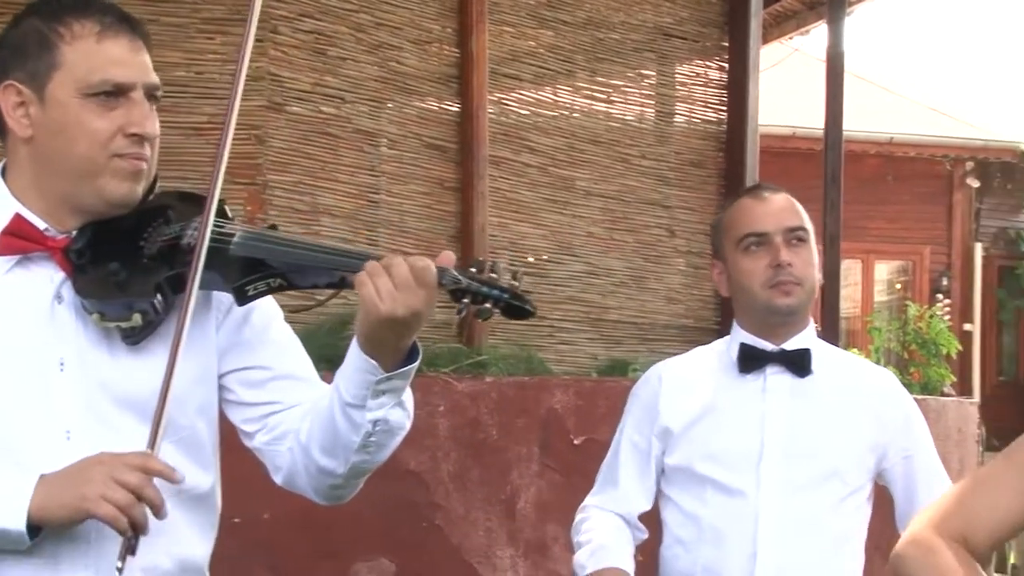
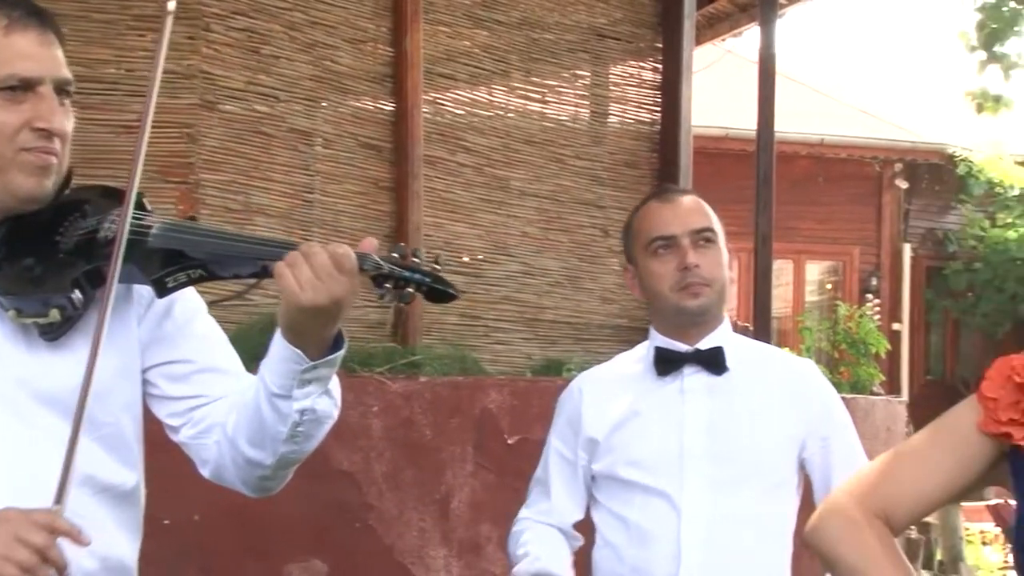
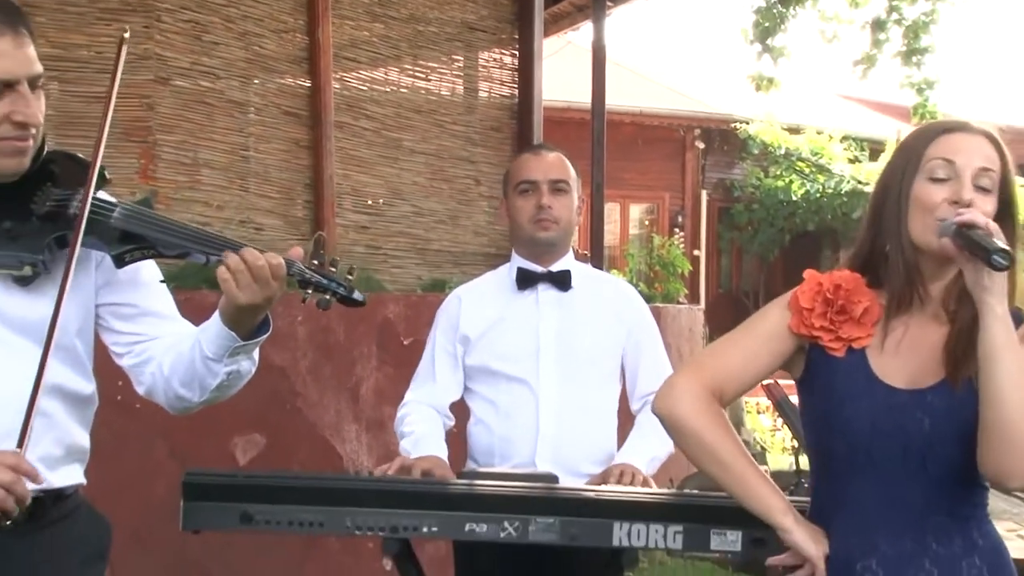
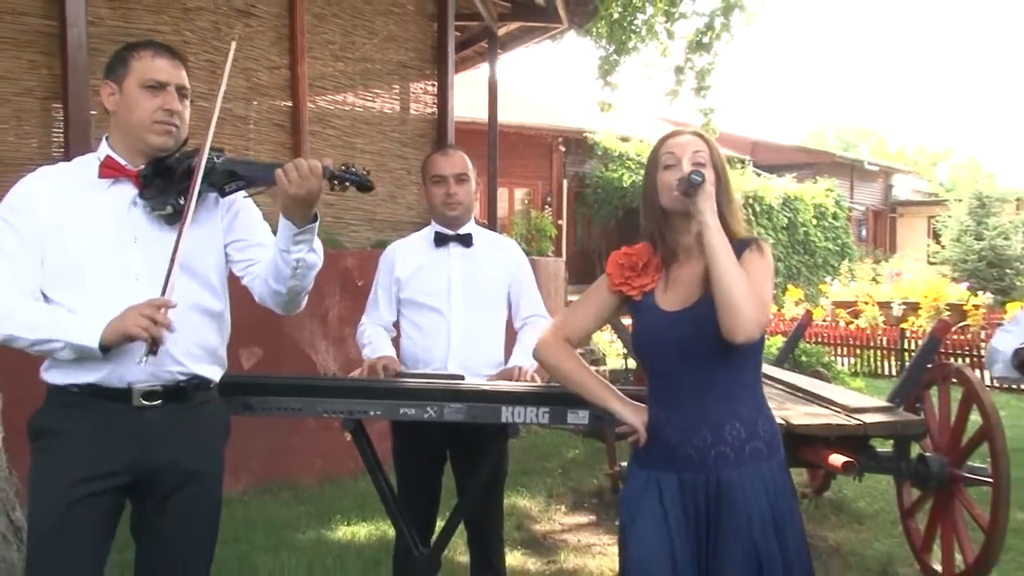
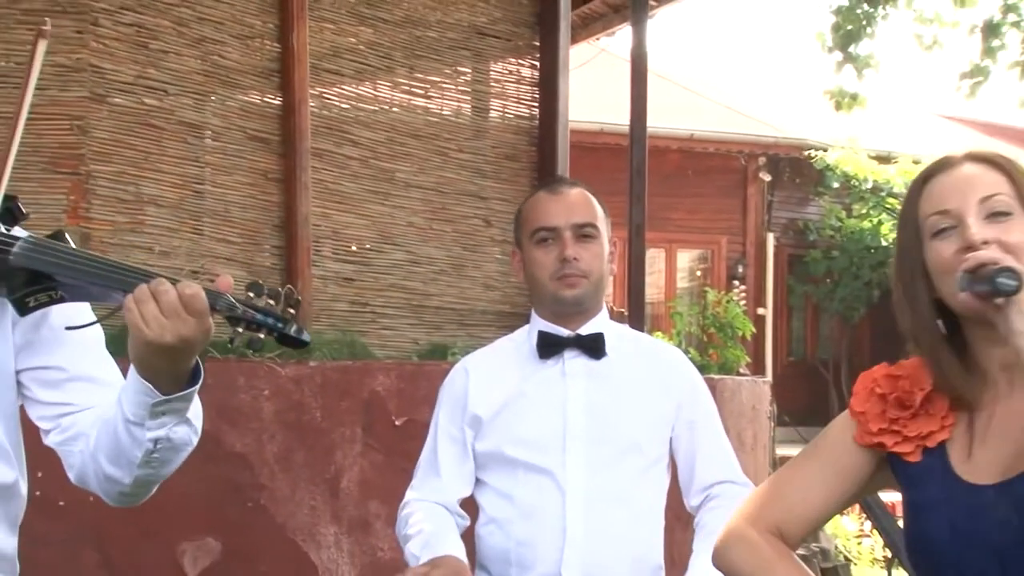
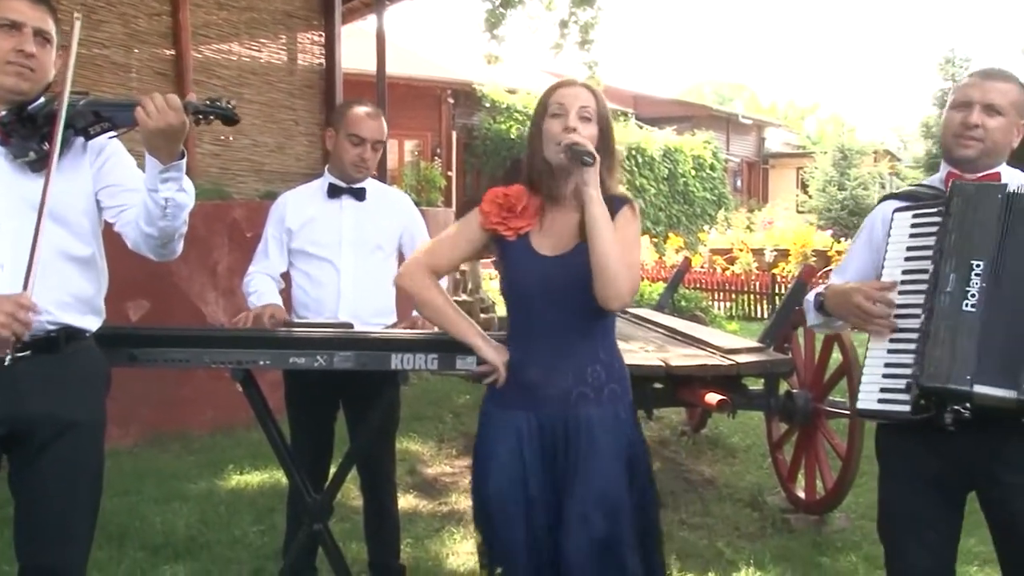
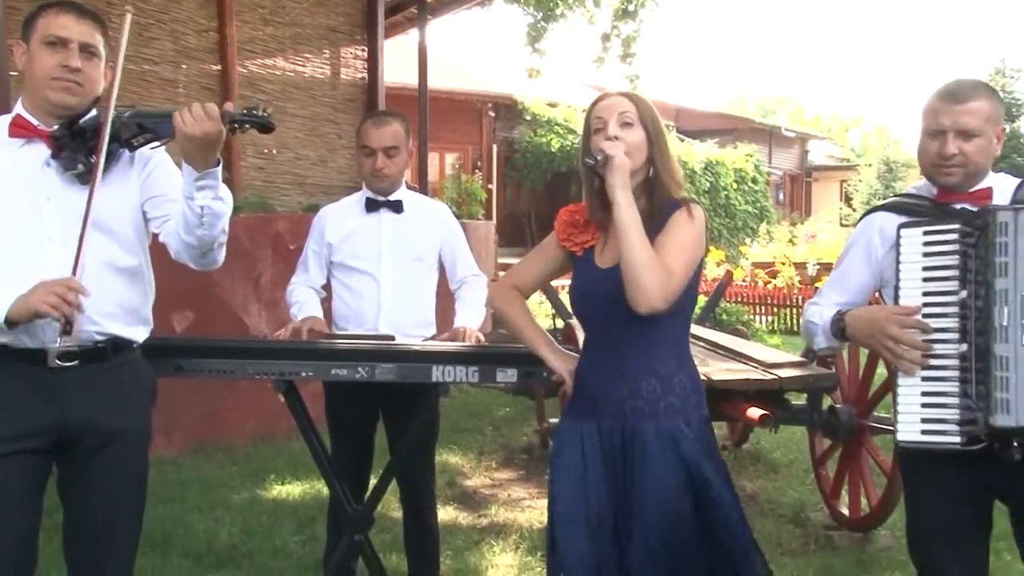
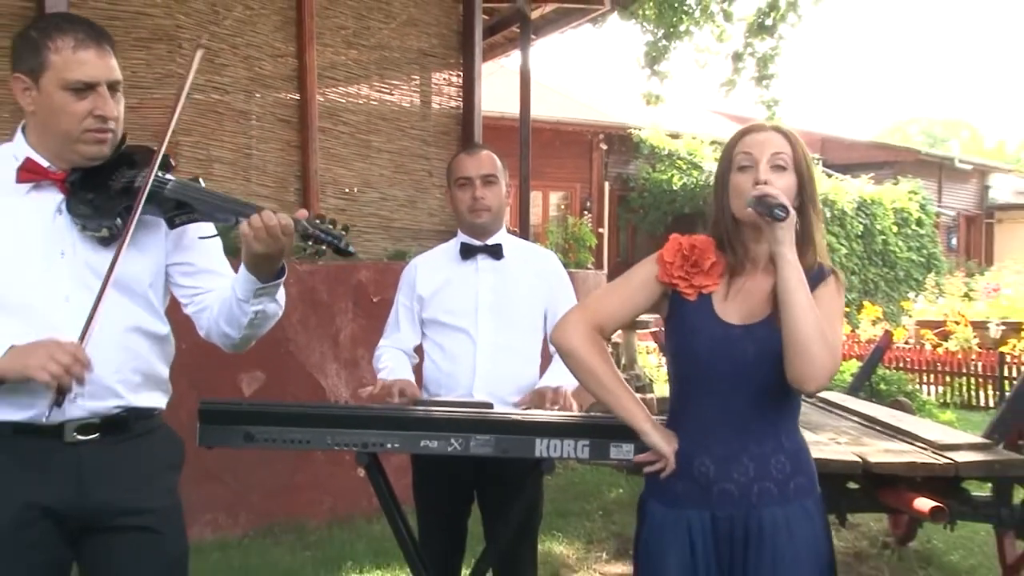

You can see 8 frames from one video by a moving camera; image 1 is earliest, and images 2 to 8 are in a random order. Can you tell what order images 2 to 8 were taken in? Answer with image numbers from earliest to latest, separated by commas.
2, 5, 3, 8, 4, 7, 6
